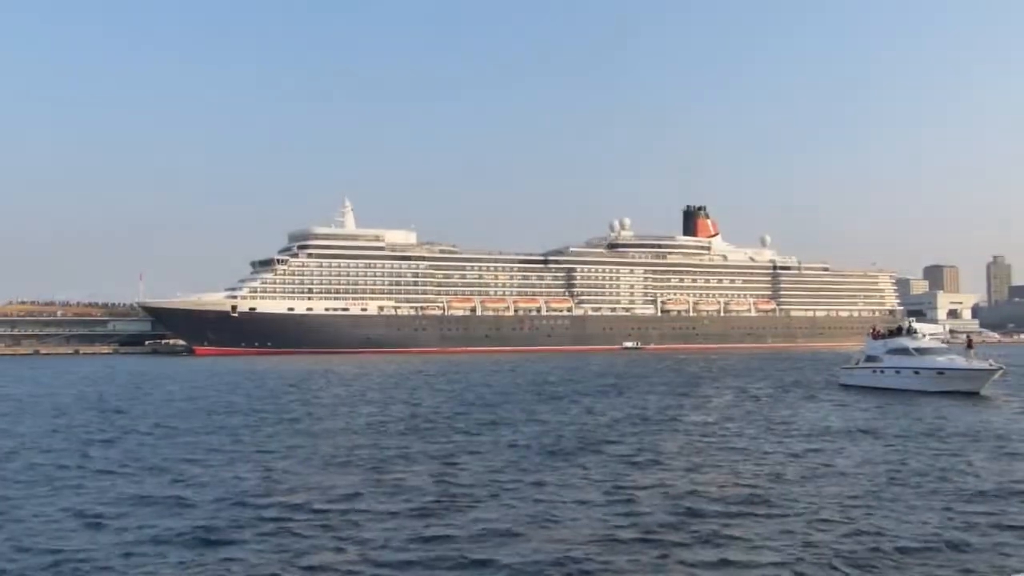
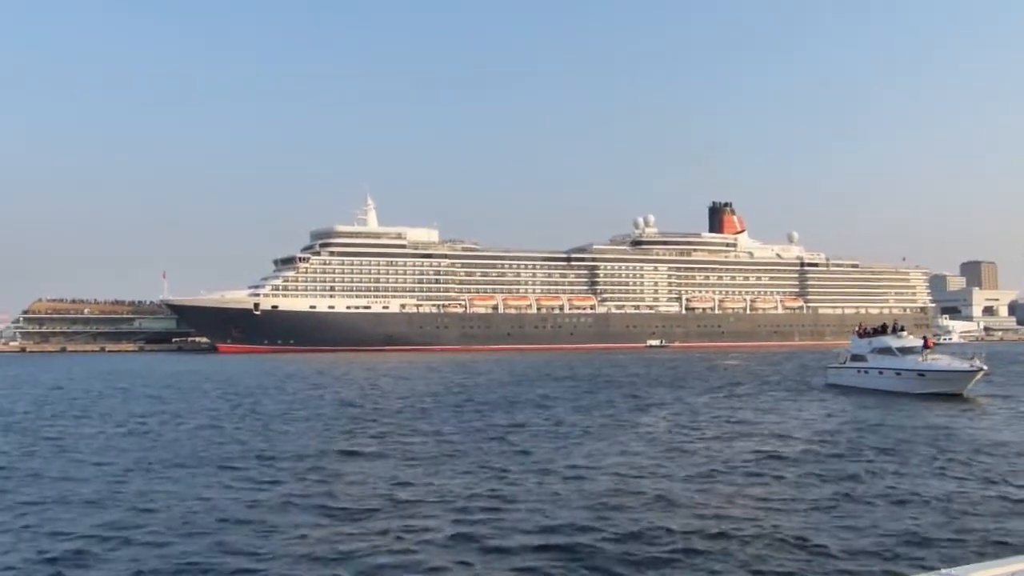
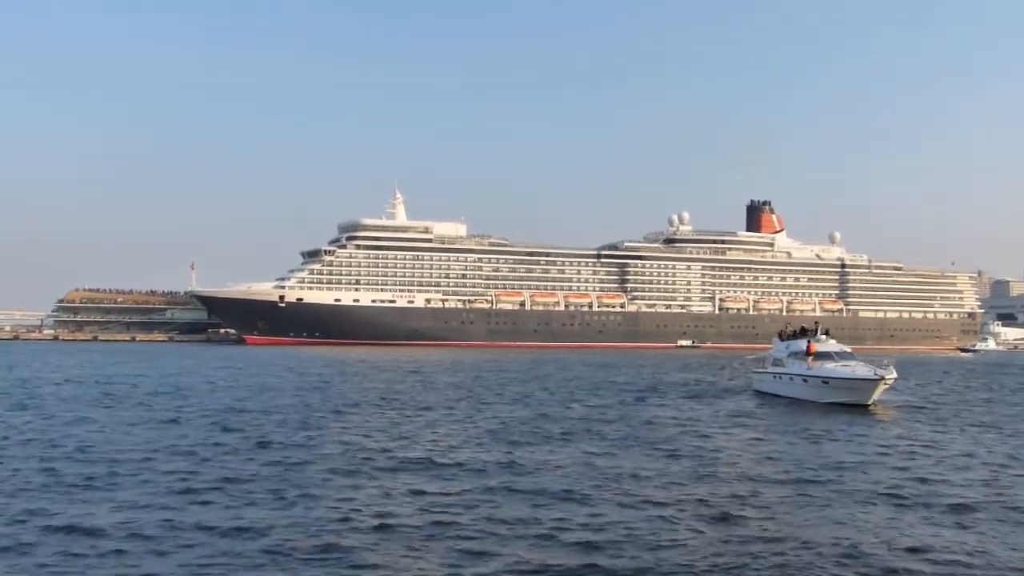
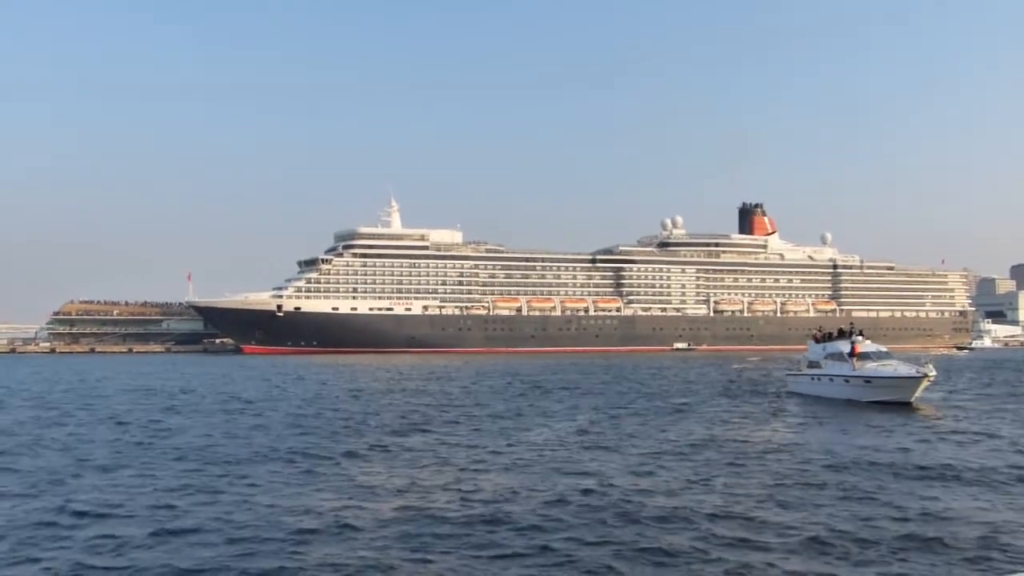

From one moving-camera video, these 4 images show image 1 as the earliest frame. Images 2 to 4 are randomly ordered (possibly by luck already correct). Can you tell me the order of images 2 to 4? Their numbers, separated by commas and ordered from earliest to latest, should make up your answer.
2, 4, 3
